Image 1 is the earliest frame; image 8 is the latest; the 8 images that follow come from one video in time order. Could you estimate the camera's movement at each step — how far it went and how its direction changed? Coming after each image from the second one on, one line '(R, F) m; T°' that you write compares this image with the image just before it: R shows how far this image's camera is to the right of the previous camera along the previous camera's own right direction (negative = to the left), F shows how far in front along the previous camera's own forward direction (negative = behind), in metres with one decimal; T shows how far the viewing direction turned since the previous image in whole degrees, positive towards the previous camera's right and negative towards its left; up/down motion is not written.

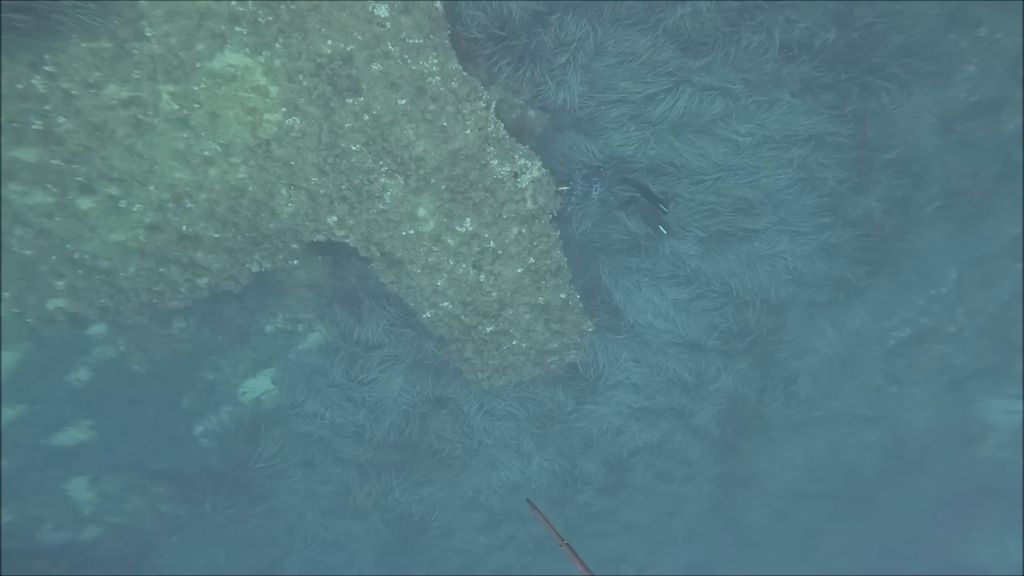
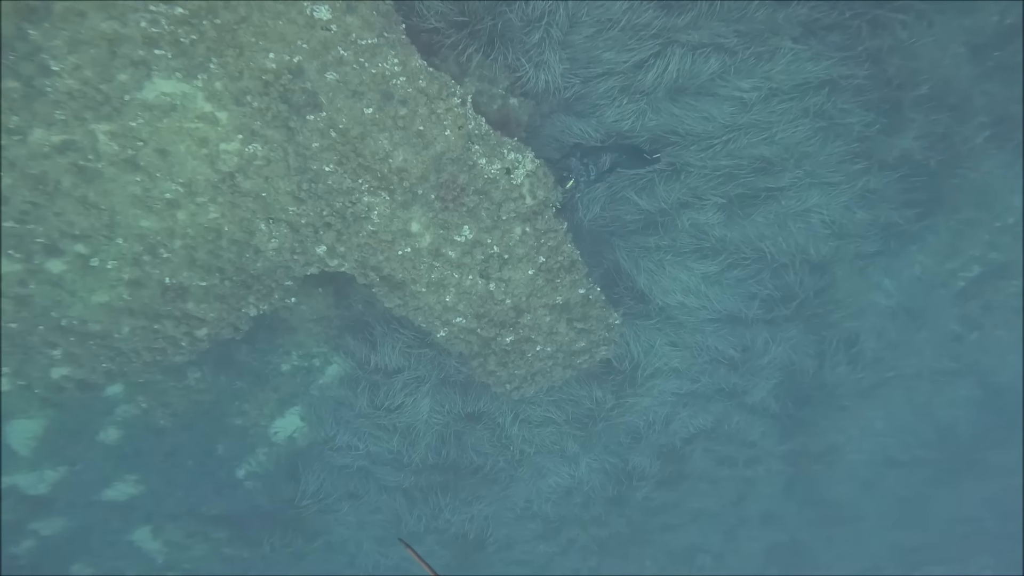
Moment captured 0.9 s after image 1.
(+0.2, +0.4) m; -3°
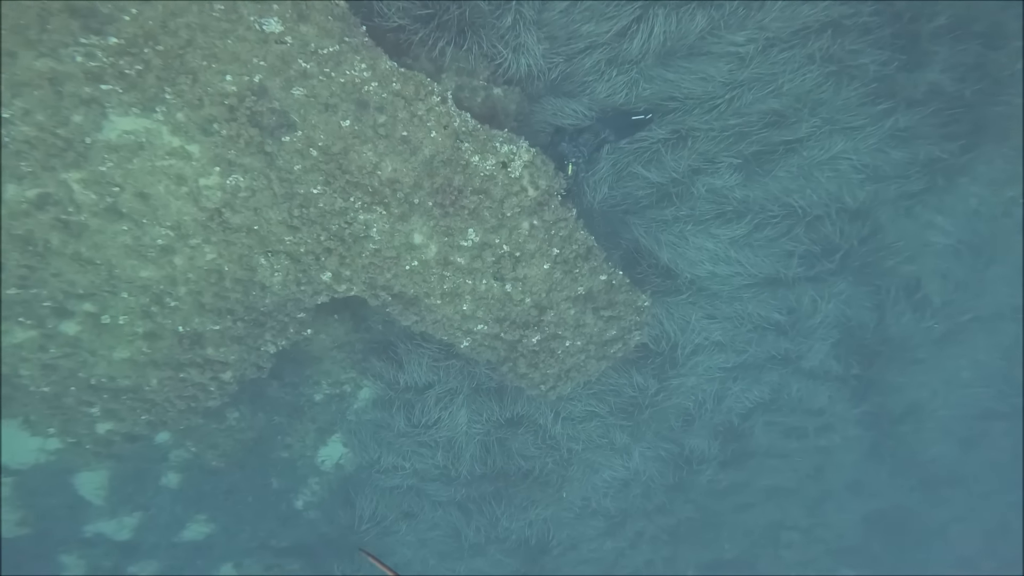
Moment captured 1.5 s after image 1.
(+0.2, +0.2) m; -4°
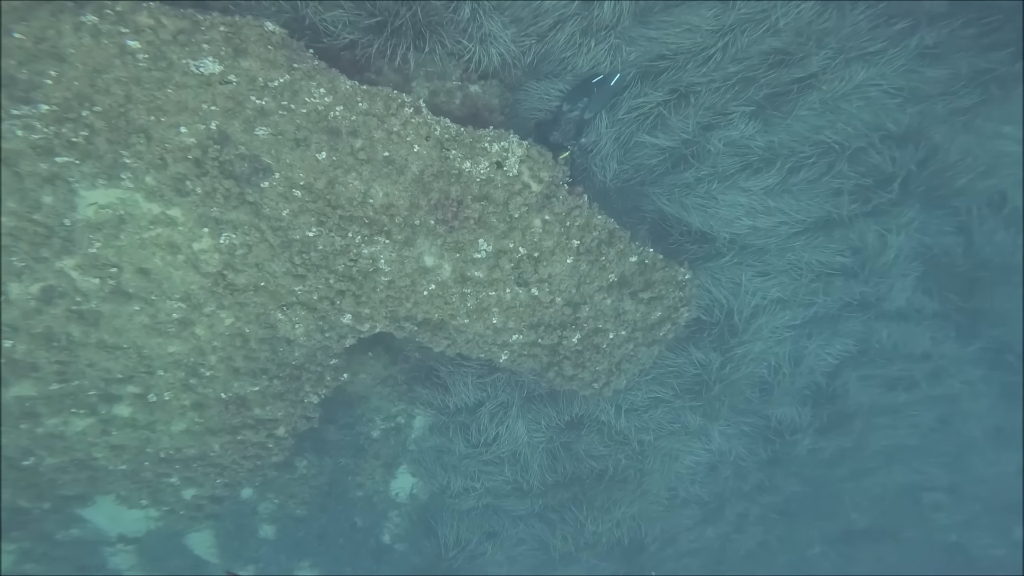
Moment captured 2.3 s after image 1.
(+0.2, +0.3) m; -6°
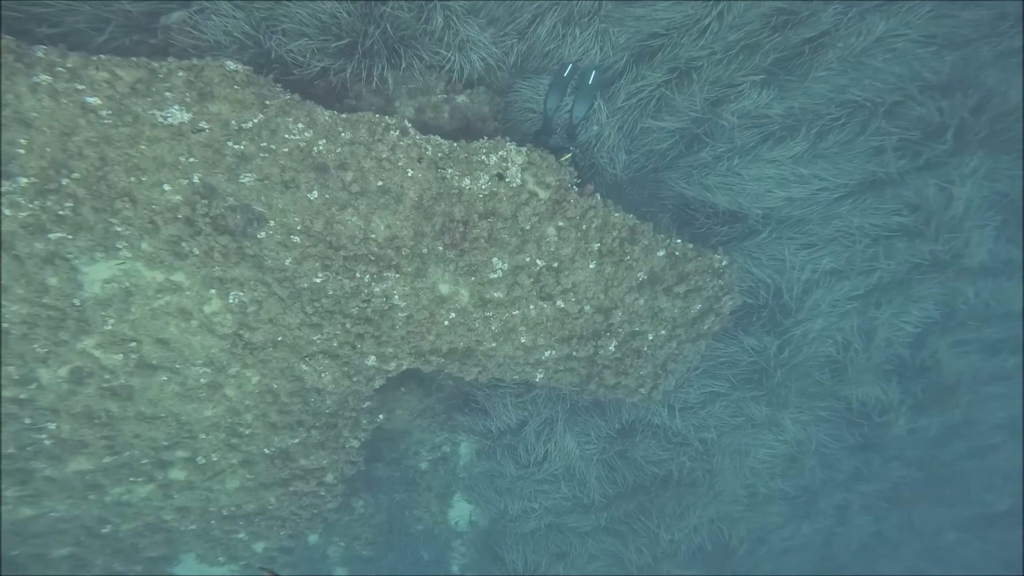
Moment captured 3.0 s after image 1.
(+0.1, +0.2) m; -4°
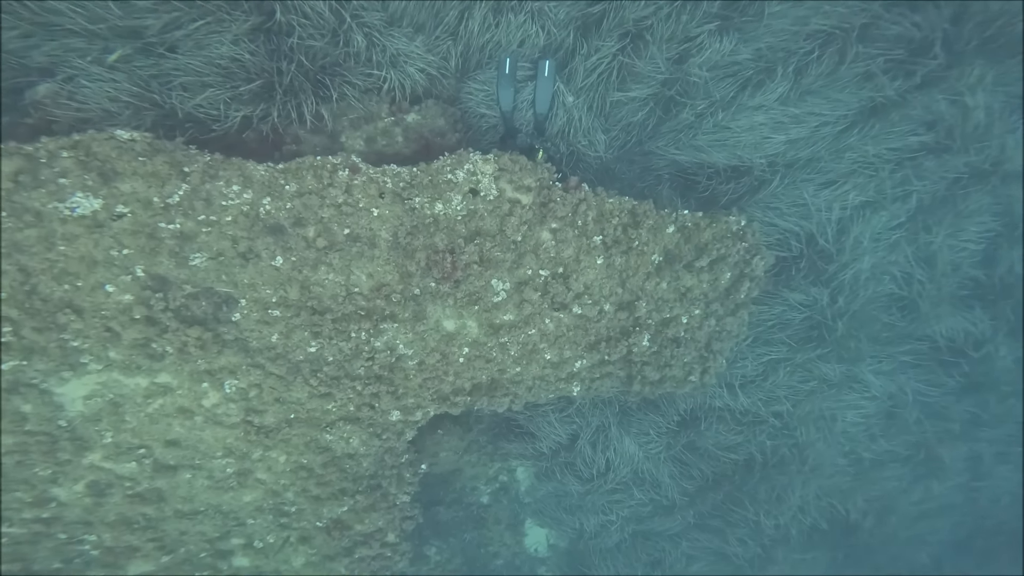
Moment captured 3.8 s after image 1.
(+0.1, +0.2) m; -4°
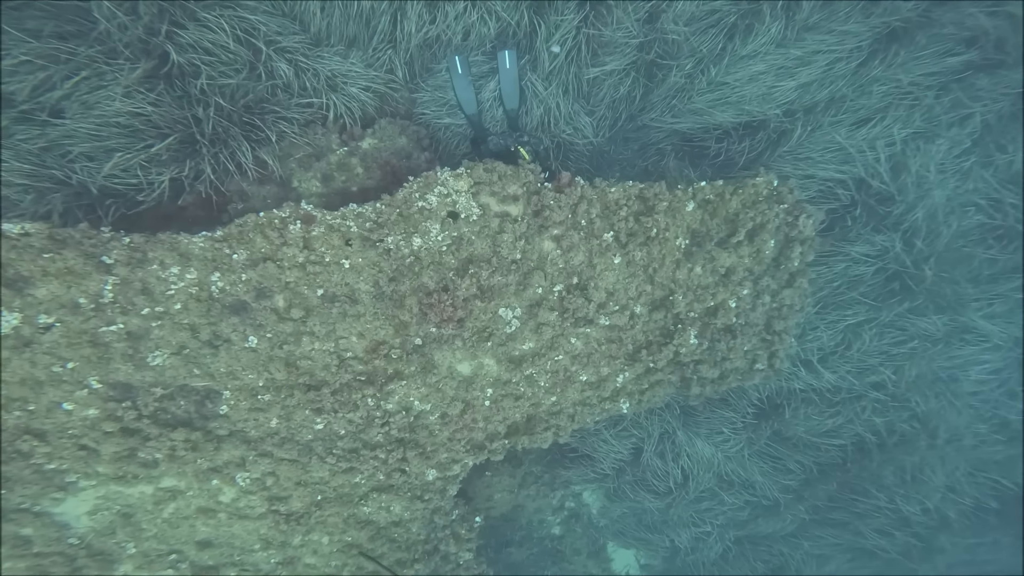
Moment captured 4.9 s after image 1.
(+0.1, +0.3) m; -5°
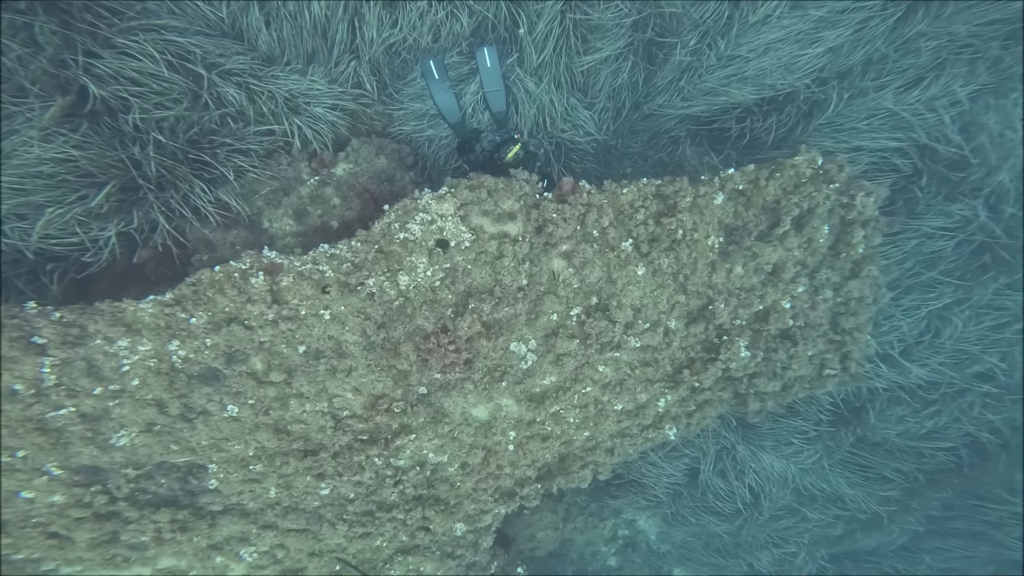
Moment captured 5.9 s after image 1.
(+0.1, +0.3) m; -5°
